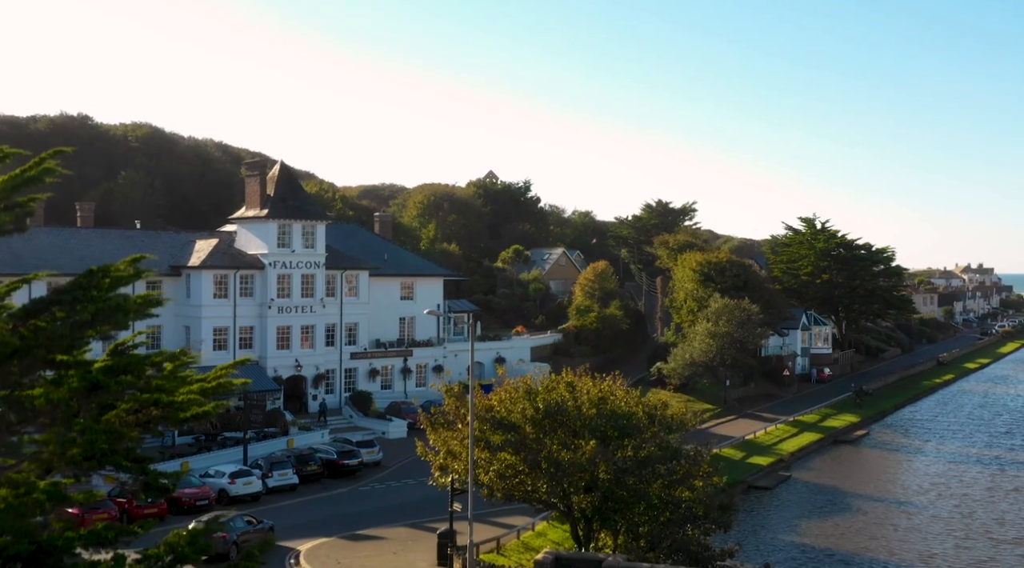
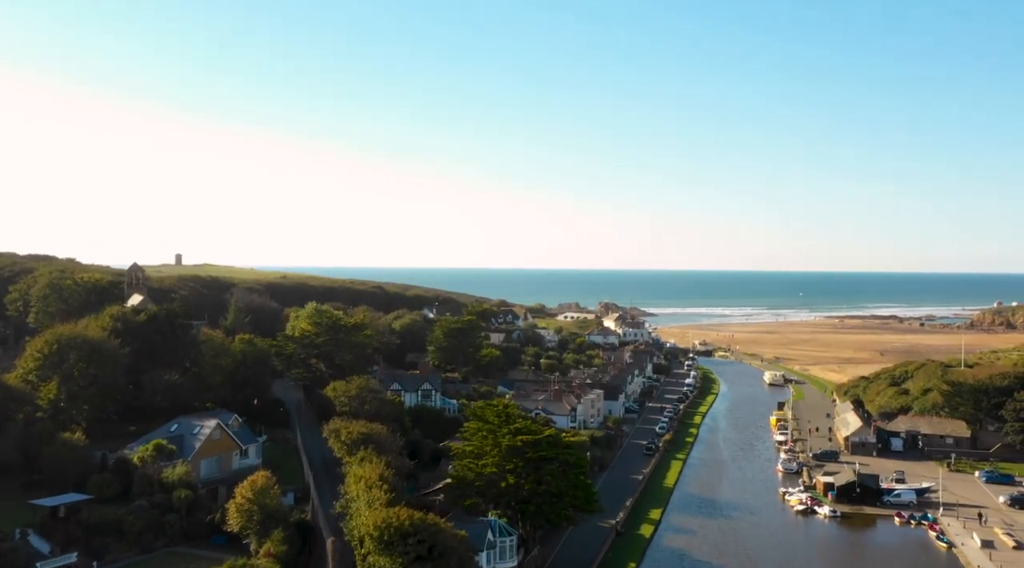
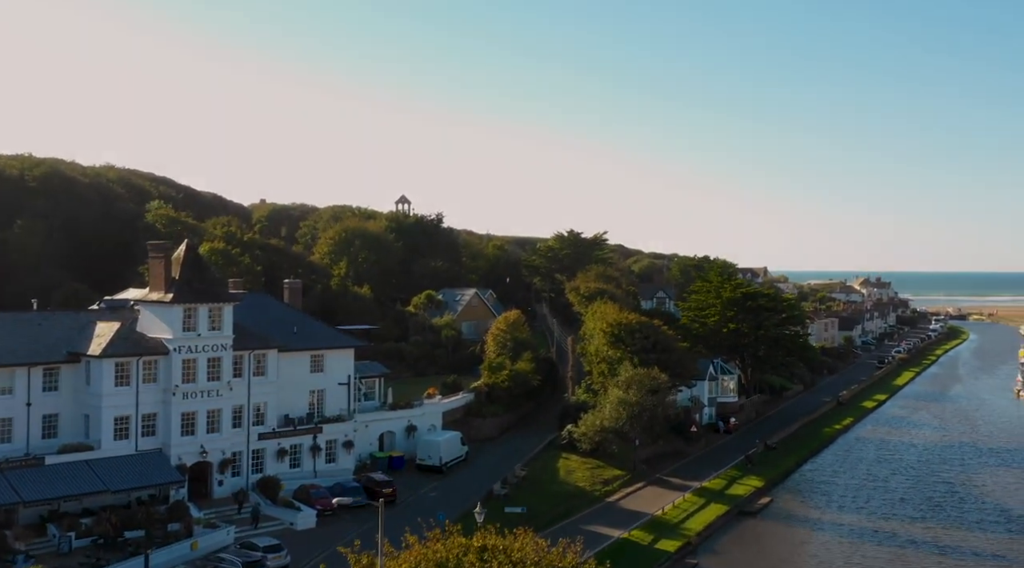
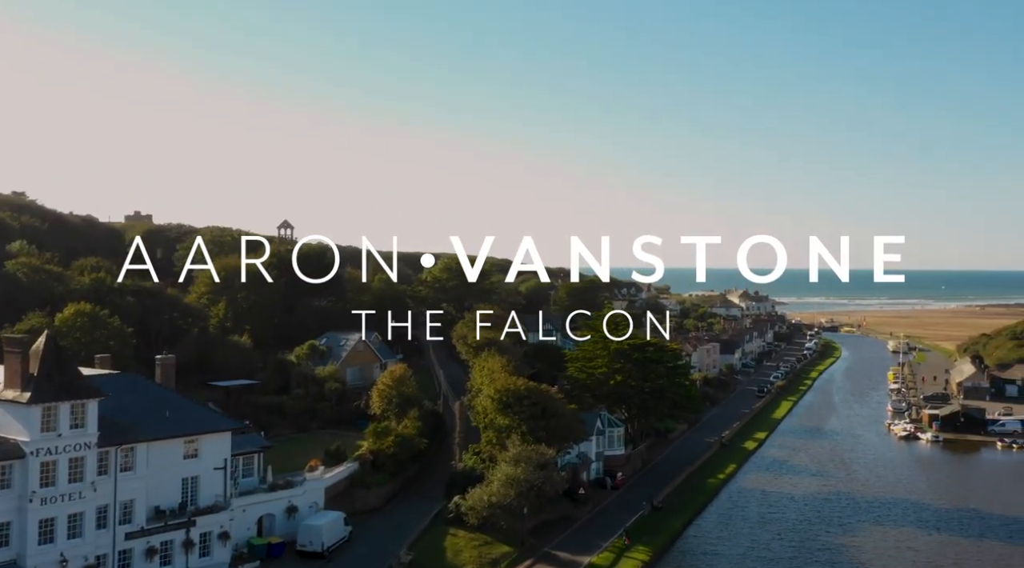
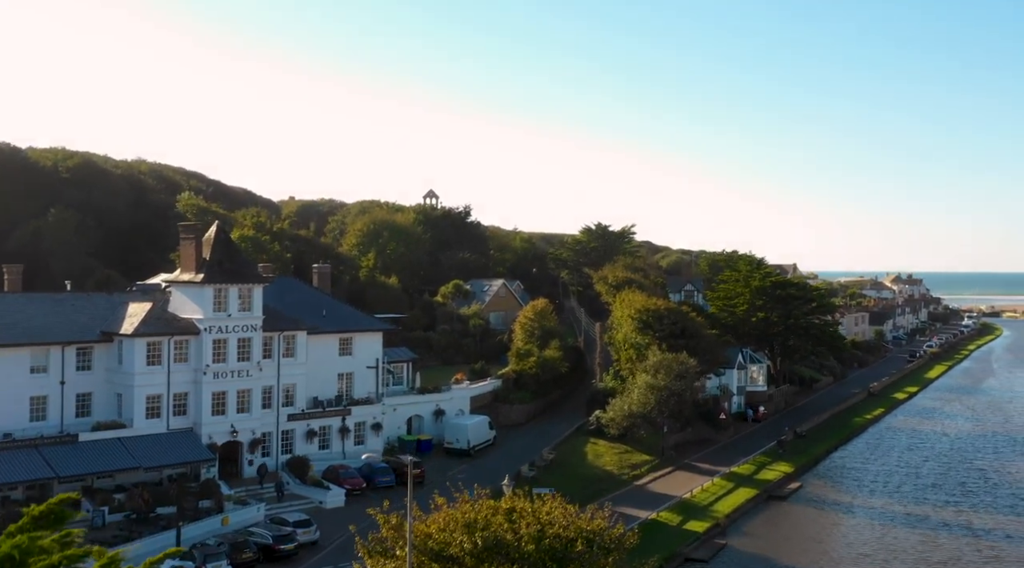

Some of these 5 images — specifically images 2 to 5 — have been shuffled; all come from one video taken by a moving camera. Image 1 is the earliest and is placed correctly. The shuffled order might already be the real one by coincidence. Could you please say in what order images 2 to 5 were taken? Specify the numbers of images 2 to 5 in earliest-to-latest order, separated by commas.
5, 3, 4, 2
